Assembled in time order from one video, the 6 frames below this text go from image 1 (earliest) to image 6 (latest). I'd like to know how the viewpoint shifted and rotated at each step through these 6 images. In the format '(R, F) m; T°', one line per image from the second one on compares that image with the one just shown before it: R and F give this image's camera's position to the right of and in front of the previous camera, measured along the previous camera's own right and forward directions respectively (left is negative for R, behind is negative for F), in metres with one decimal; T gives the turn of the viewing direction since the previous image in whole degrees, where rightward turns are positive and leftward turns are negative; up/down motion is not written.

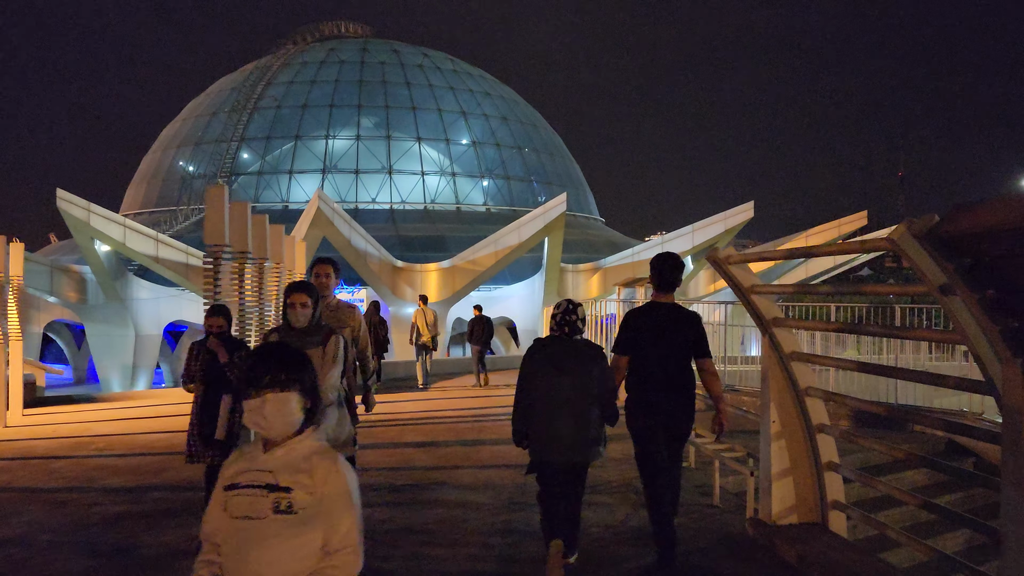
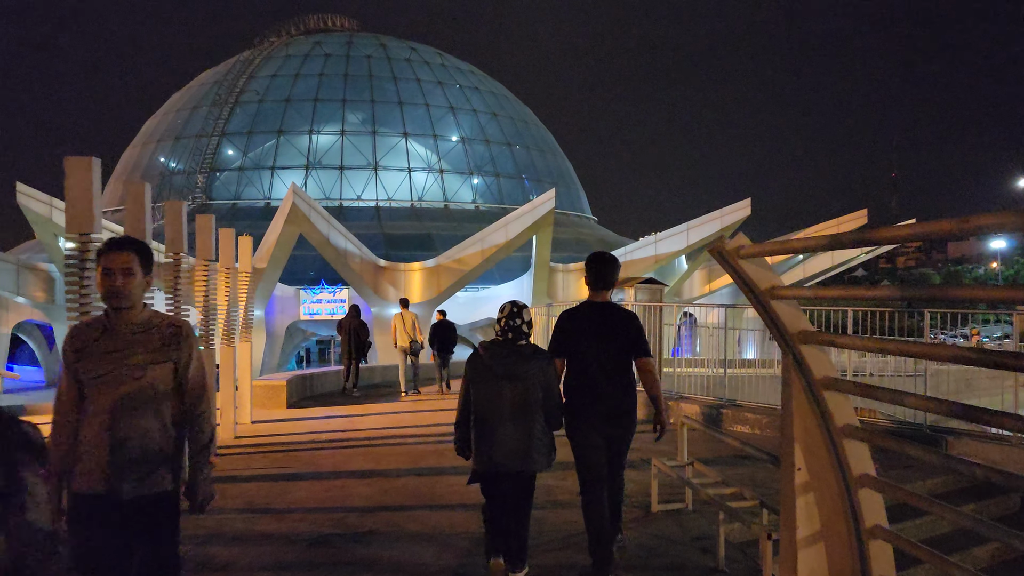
(+0.2, +1.0) m; 0°
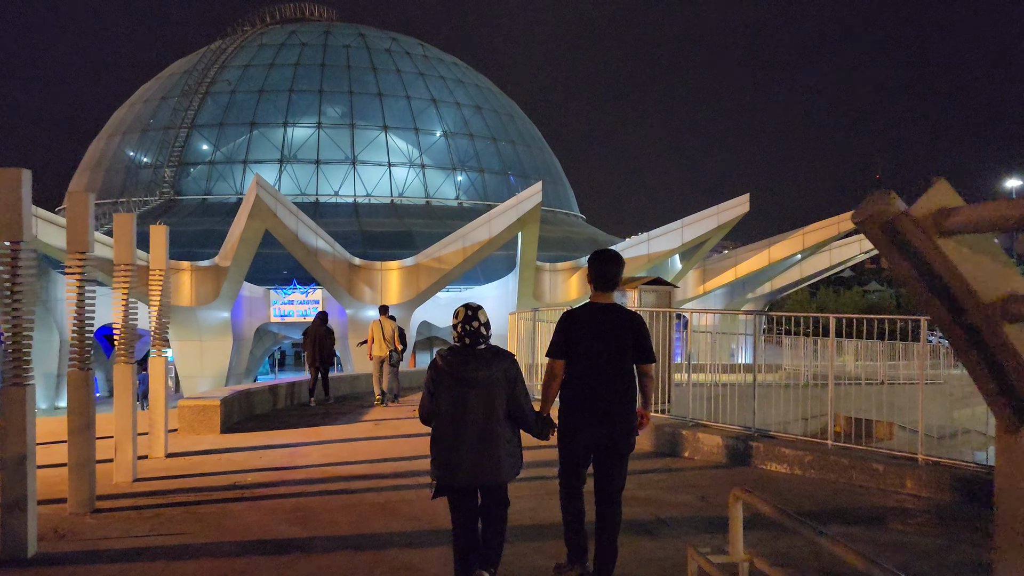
(+0.1, +1.5) m; +1°
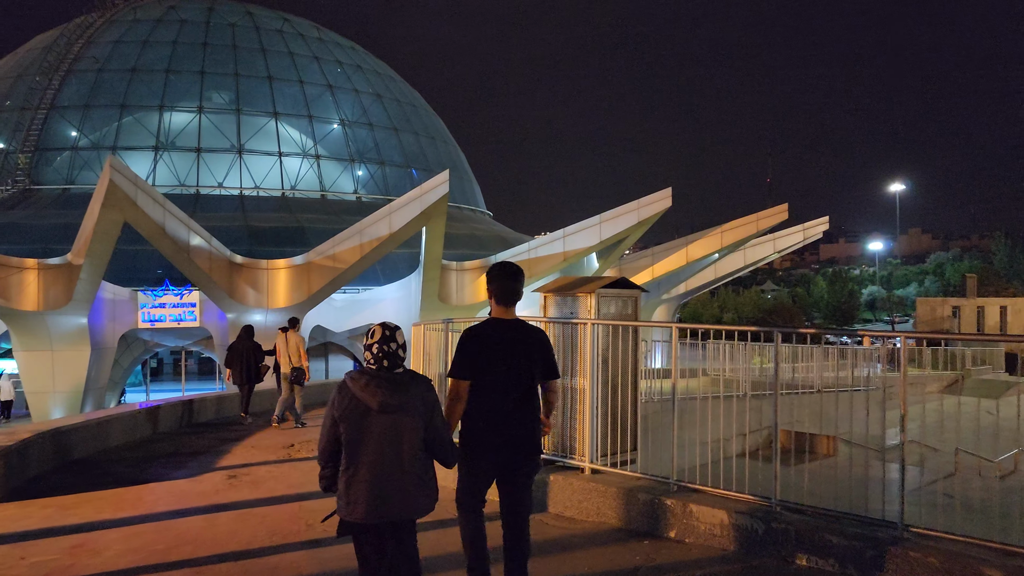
(0.0, +2.1) m; +7°
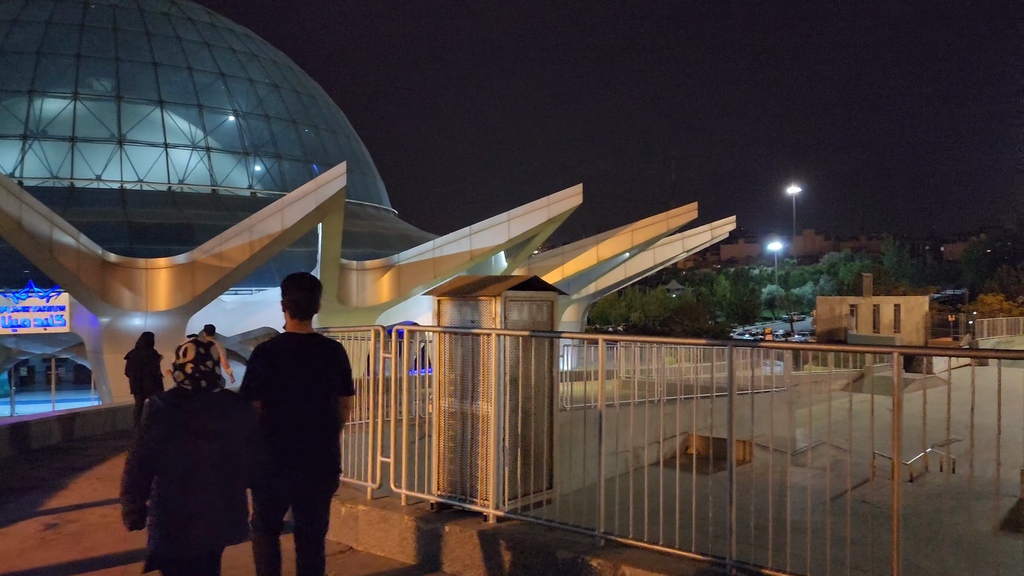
(+0.1, +1.0) m; +6°
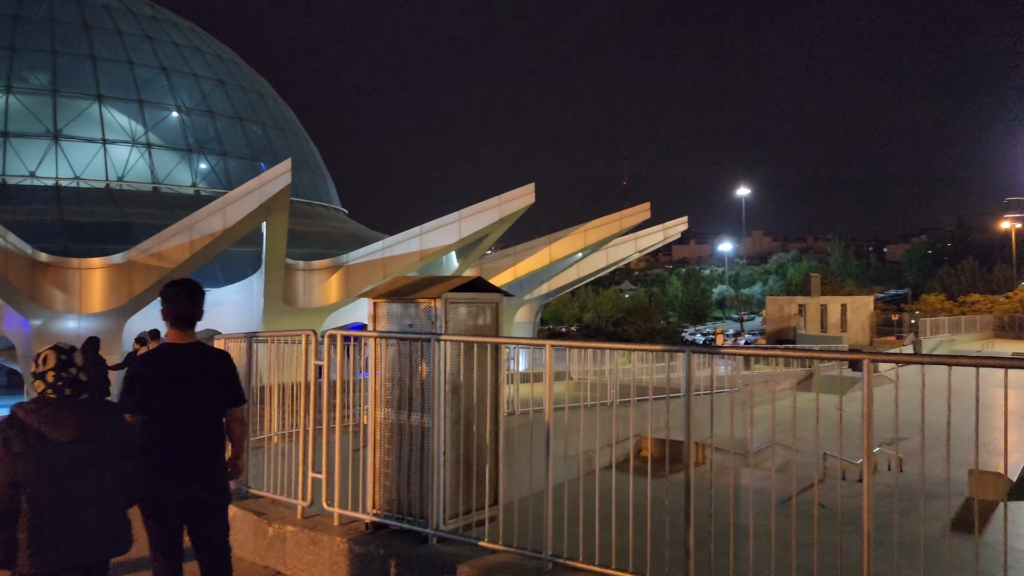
(+0.1, +0.3) m; +3°
